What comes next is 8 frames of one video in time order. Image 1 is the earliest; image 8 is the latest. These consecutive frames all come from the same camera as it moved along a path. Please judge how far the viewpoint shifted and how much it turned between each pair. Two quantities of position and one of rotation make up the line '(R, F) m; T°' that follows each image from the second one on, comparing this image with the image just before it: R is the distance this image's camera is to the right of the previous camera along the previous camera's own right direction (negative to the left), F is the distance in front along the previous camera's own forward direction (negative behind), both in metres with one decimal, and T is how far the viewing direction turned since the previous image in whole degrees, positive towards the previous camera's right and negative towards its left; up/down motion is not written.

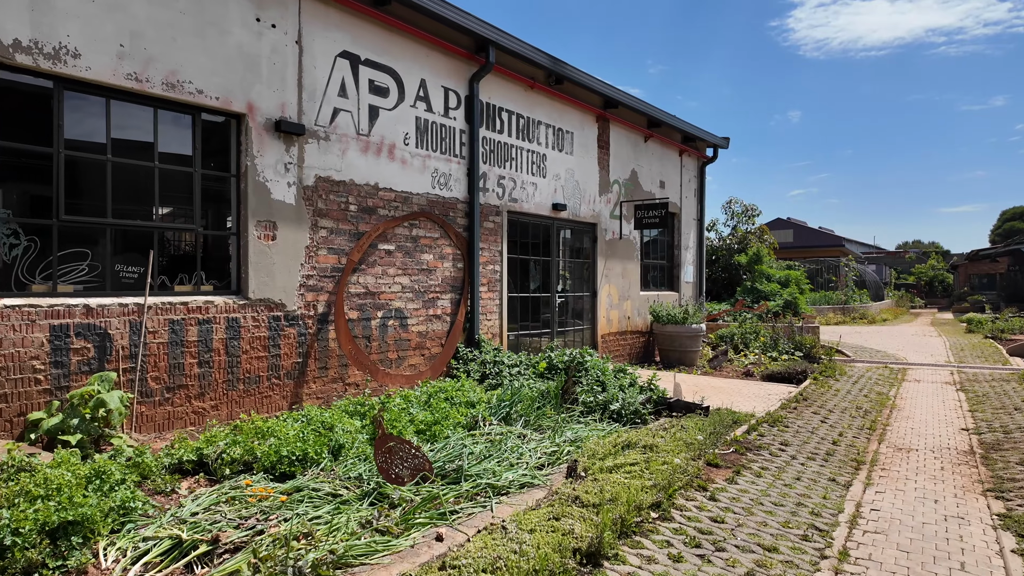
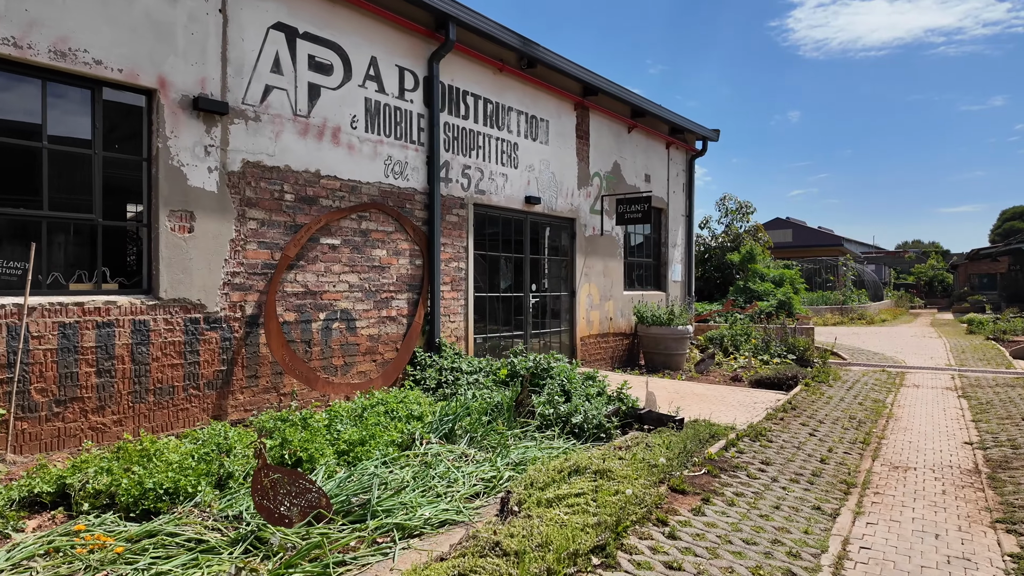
(+0.4, +0.6) m; 0°
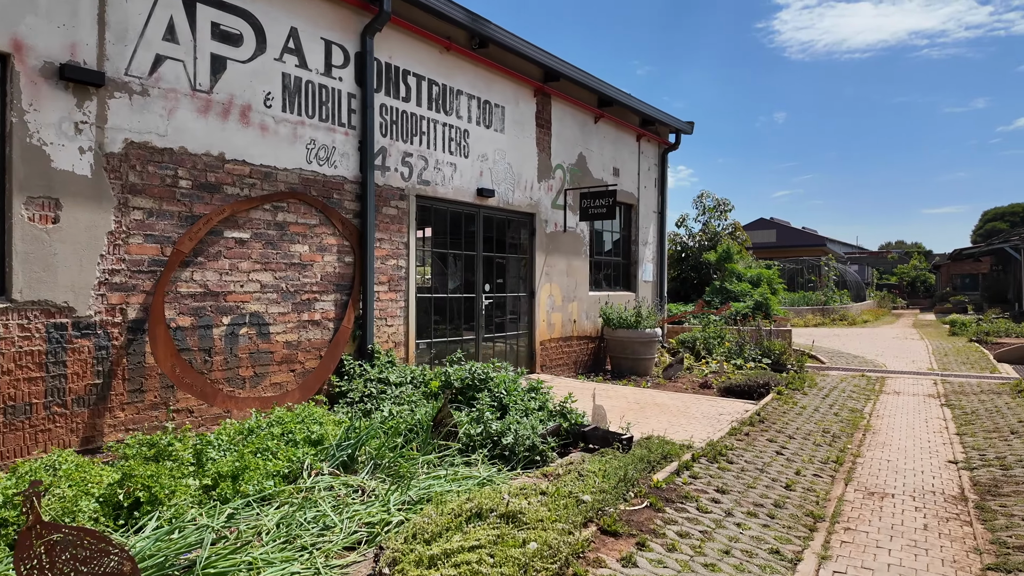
(+0.5, +0.7) m; +1°
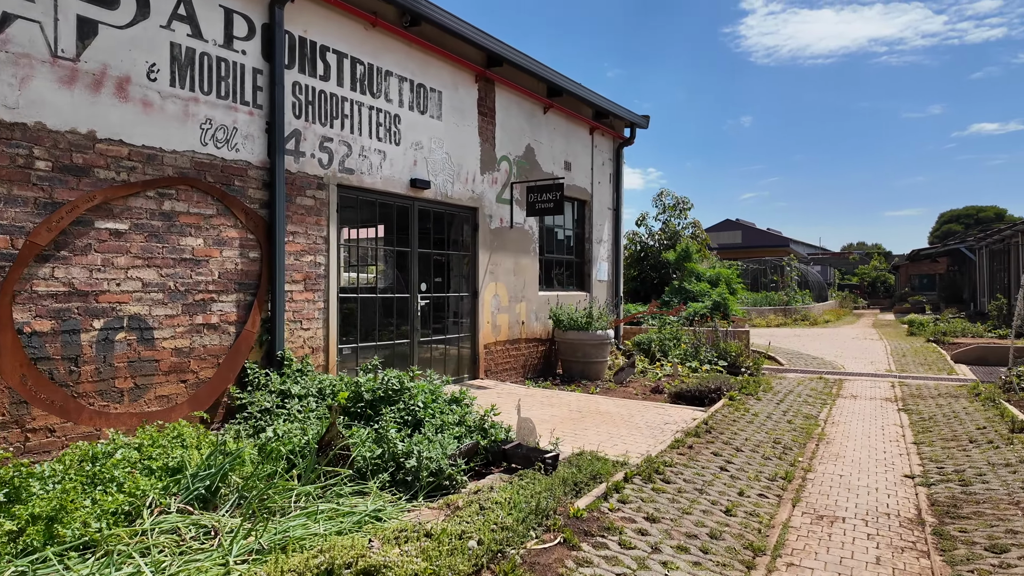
(+0.4, +0.5) m; +3°
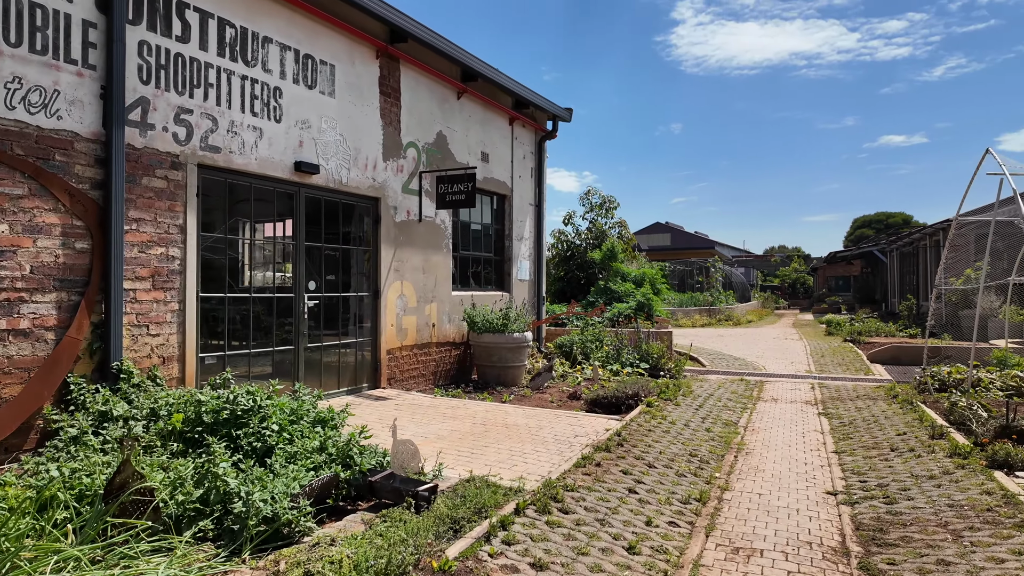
(+0.4, +0.6) m; +6°
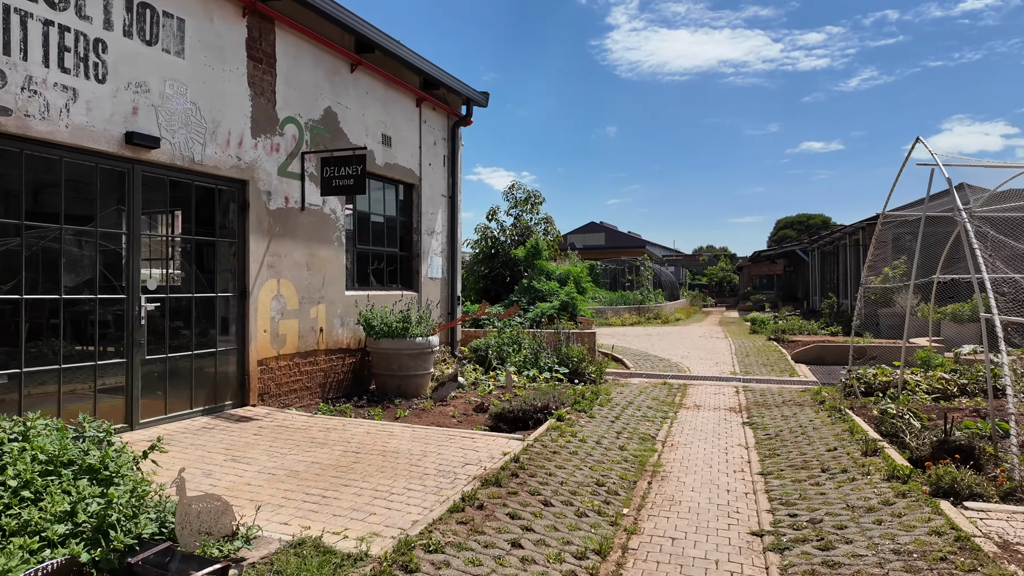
(+0.4, +0.8) m; +6°
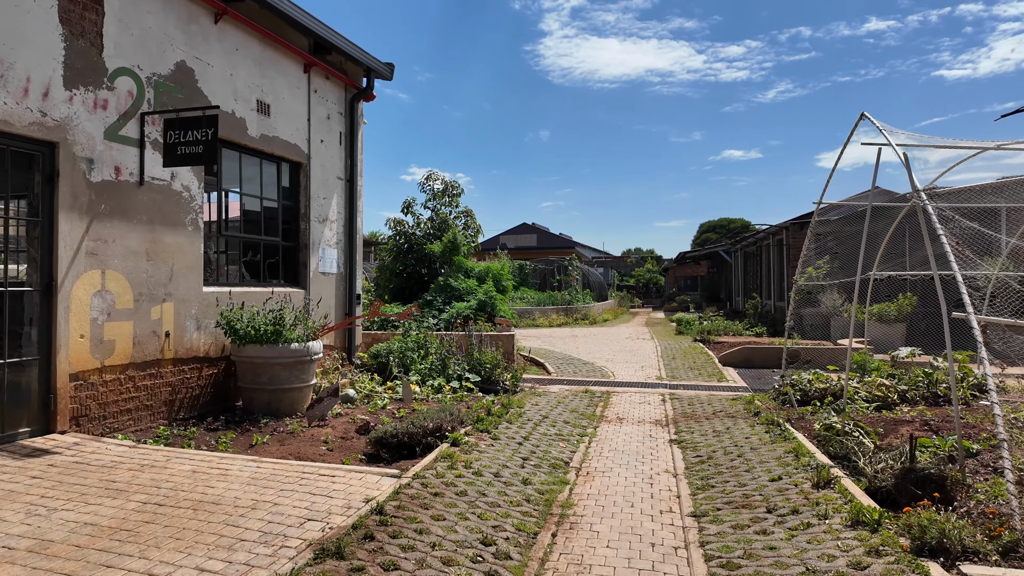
(+0.4, +1.0) m; +6°
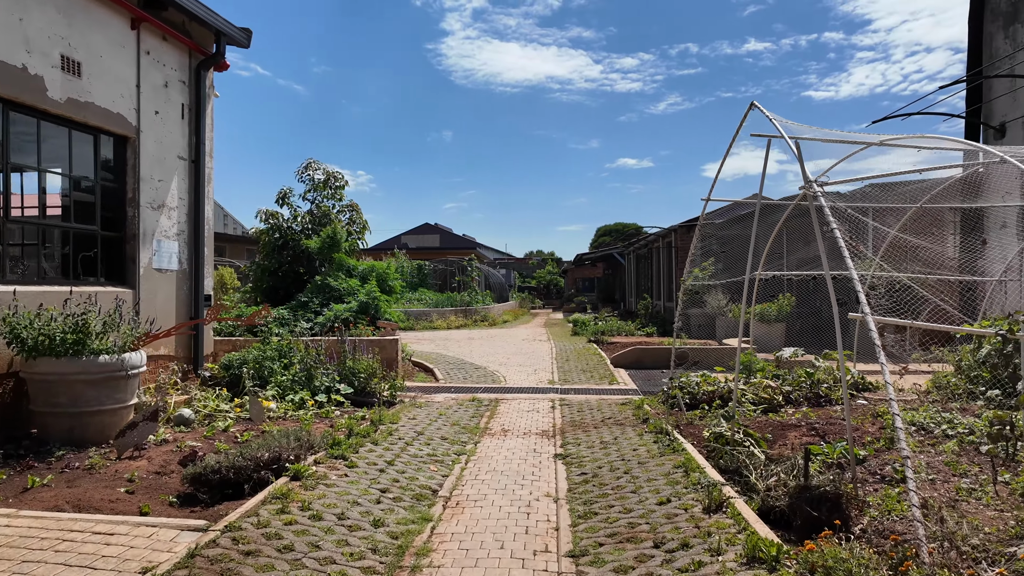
(+0.3, +0.6) m; +9°
